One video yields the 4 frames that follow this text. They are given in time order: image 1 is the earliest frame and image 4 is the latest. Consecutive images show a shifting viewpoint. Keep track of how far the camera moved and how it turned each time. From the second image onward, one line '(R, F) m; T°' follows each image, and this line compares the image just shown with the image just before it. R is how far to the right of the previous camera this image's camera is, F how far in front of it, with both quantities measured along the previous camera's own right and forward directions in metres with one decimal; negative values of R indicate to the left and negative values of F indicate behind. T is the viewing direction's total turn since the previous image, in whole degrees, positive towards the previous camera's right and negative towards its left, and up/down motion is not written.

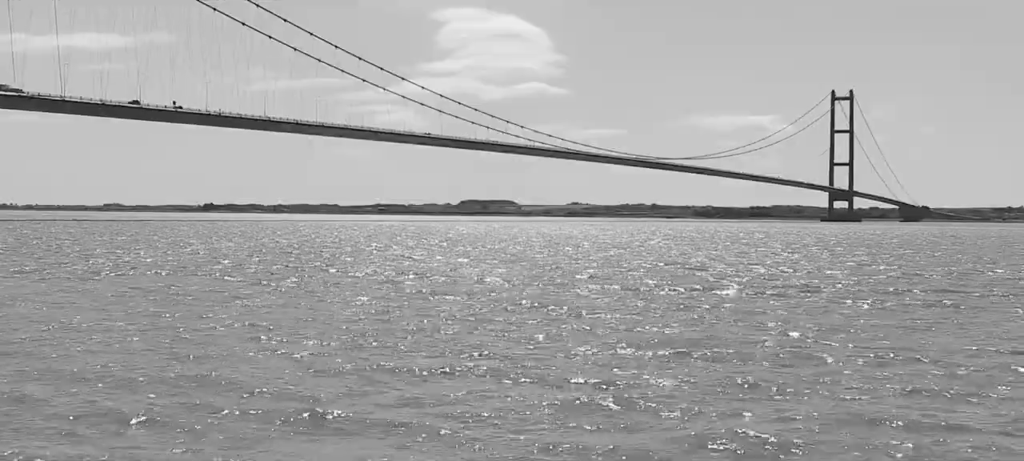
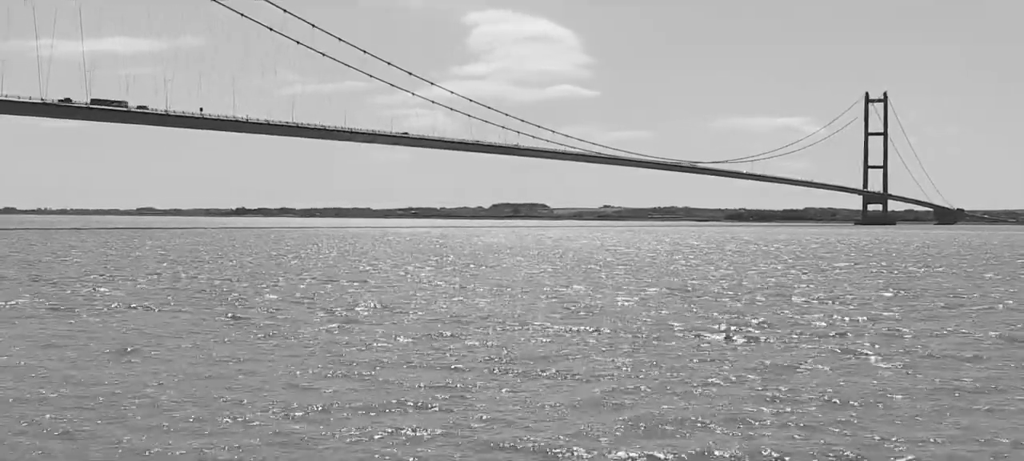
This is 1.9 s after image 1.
(+0.6, +1.8) m; -2°
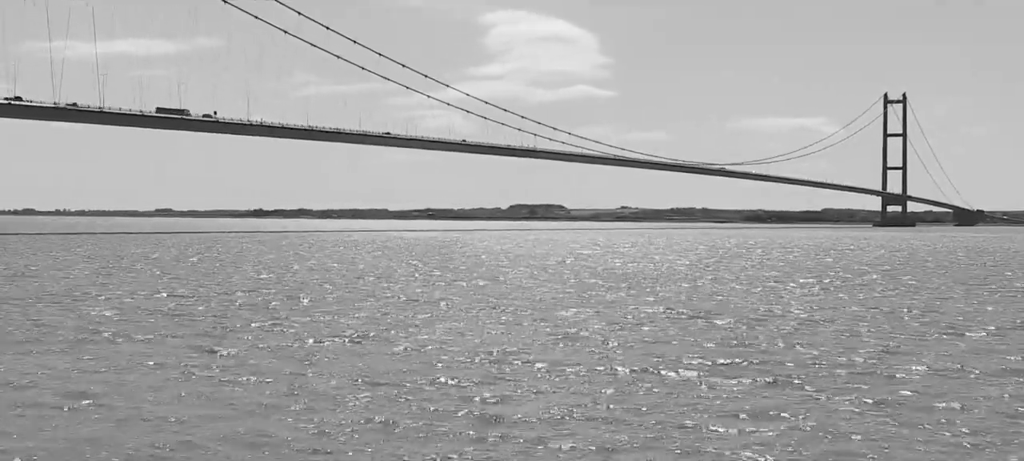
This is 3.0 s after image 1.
(+0.4, +1.0) m; -1°
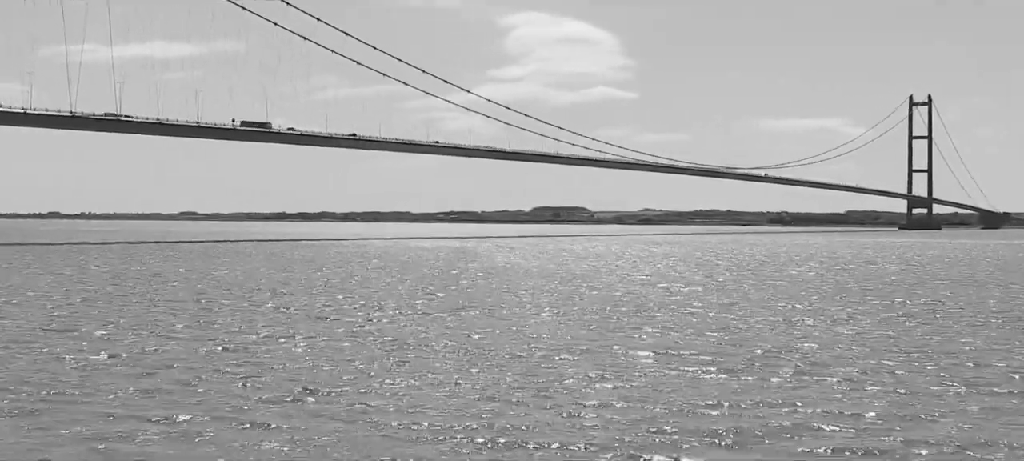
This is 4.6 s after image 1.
(+0.9, +0.8) m; -1°
